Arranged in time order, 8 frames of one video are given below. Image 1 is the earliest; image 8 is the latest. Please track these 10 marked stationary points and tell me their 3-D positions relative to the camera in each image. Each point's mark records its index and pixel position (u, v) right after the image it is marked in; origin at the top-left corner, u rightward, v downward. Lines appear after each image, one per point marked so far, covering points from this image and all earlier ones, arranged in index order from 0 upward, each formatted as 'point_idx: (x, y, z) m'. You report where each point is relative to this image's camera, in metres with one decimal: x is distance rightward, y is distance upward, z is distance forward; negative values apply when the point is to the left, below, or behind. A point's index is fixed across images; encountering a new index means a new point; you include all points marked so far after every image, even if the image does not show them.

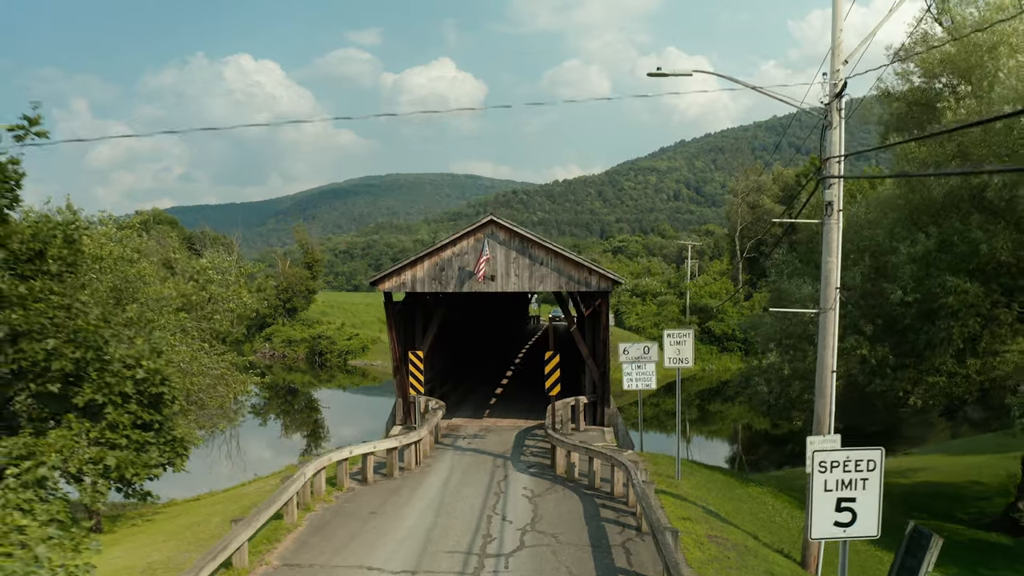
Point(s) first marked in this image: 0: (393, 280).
0: (-2.5, +0.2, +14.2) m
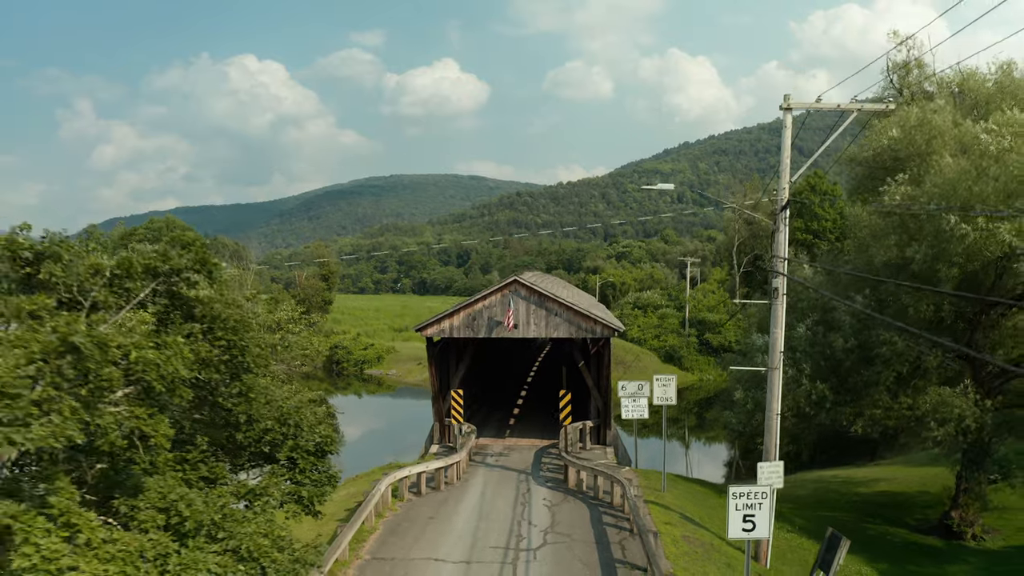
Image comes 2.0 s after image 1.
0: (-2.0, -1.0, +17.3) m
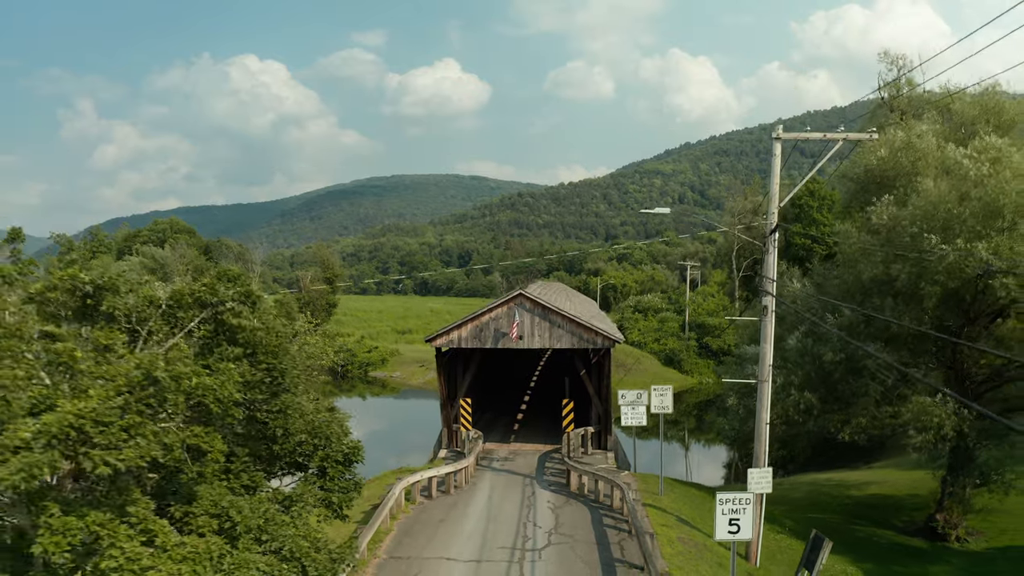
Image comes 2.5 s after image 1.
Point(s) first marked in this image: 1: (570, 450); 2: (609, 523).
0: (-1.9, -1.3, +18.1) m
1: (+1.5, -4.3, +17.8) m
2: (+2.0, -4.9, +13.8) m
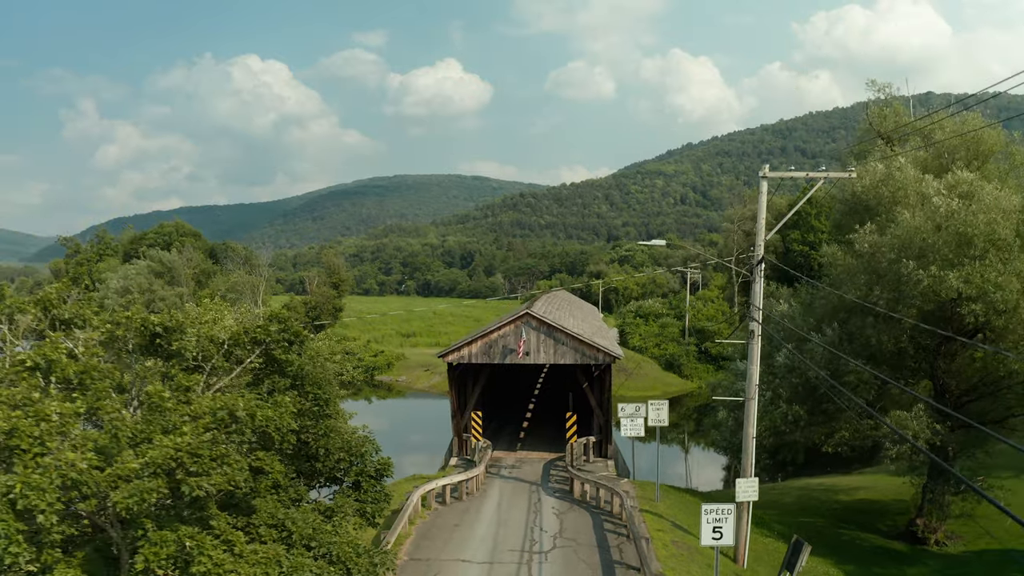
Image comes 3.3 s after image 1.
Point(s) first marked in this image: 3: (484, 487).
0: (-1.7, -1.9, +19.4) m
1: (+1.7, -4.9, +19.0) m
2: (+2.2, -5.4, +15.1) m
3: (-0.8, -5.4, +18.0) m
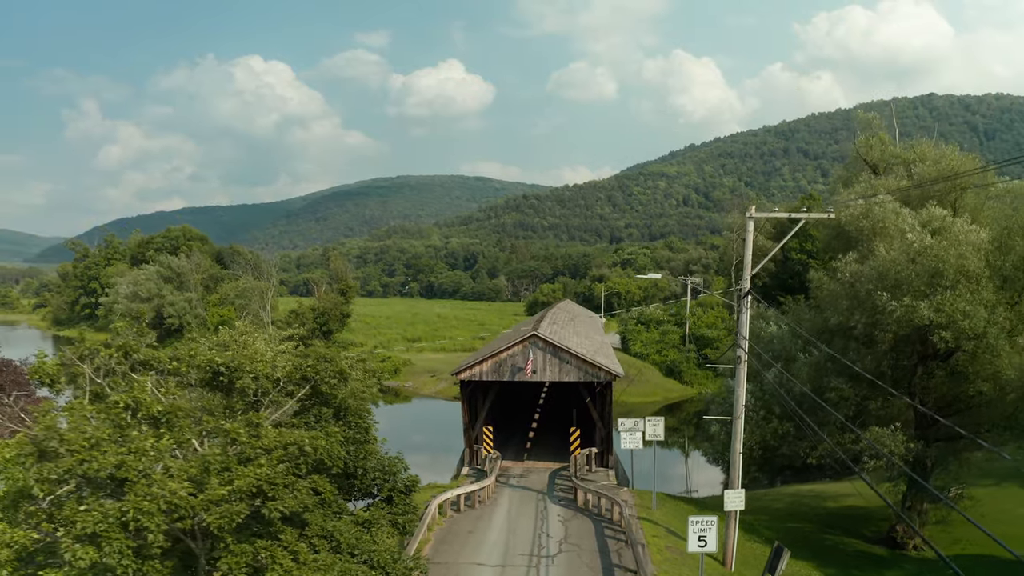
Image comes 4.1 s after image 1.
0: (-1.4, -2.6, +20.9) m
1: (+2.0, -5.6, +20.5) m
2: (+2.4, -6.1, +16.6) m
3: (-0.5, -6.1, +19.6) m
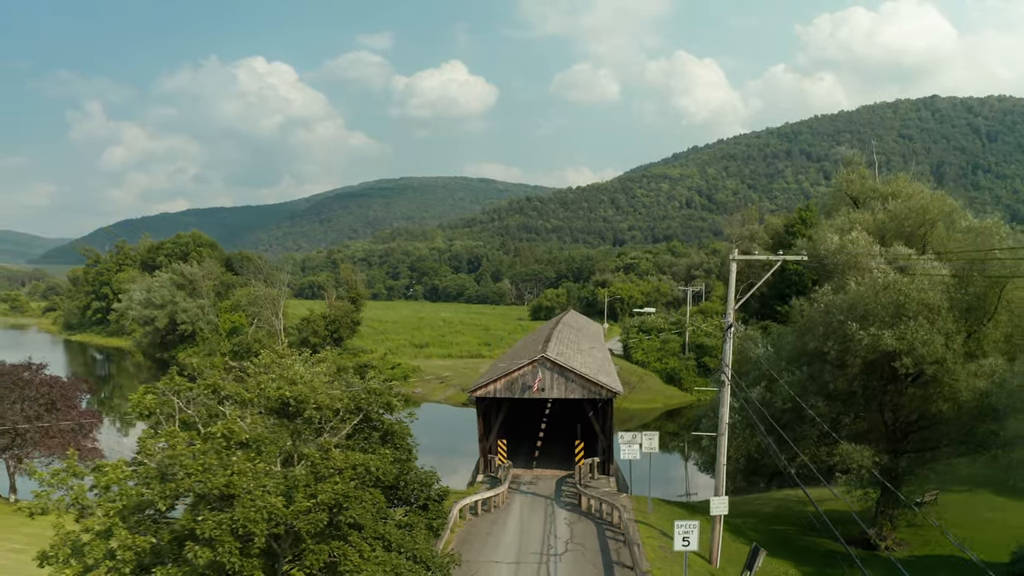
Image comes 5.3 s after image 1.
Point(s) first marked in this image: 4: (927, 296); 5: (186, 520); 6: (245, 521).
0: (-1.1, -3.5, +23.3) m
1: (+2.3, -6.5, +22.9) m
2: (+2.8, -7.0, +18.9) m
3: (-0.2, -7.0, +21.9) m
4: (+12.1, -0.2, +19.5) m
5: (-5.1, -3.6, +10.5) m
6: (-3.9, -3.5, +9.9) m
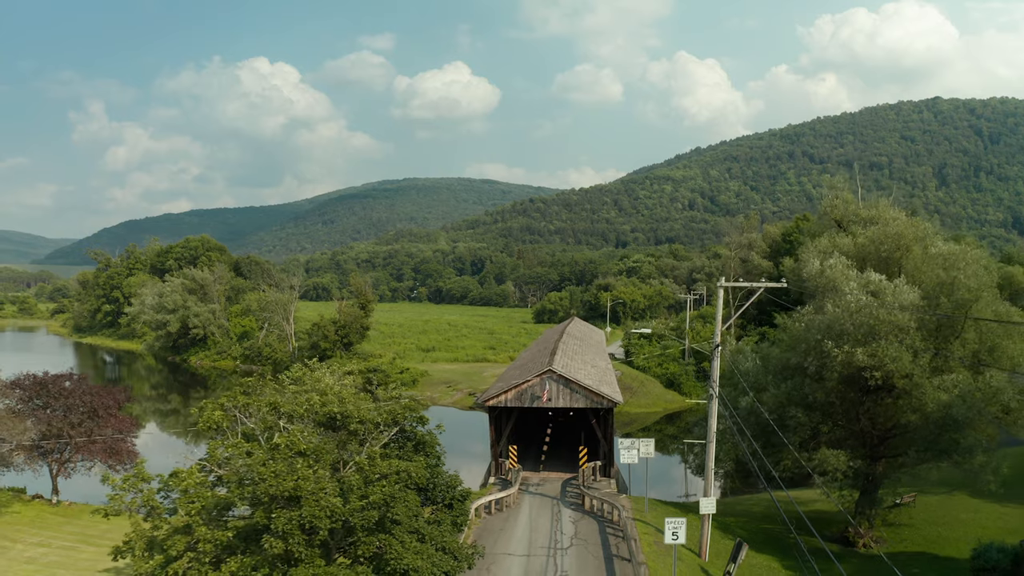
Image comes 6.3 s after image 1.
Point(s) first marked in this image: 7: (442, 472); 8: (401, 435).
0: (-0.7, -4.2, +25.5) m
1: (+2.7, -7.2, +25.1) m
2: (+3.1, -7.7, +21.1) m
3: (+0.2, -7.7, +24.1) m
4: (+12.5, -1.0, +21.7) m
5: (-4.8, -4.3, +12.8) m
6: (-3.6, -4.2, +12.2) m
7: (-1.9, -4.5, +16.7) m
8: (-2.8, -3.7, +16.7) m
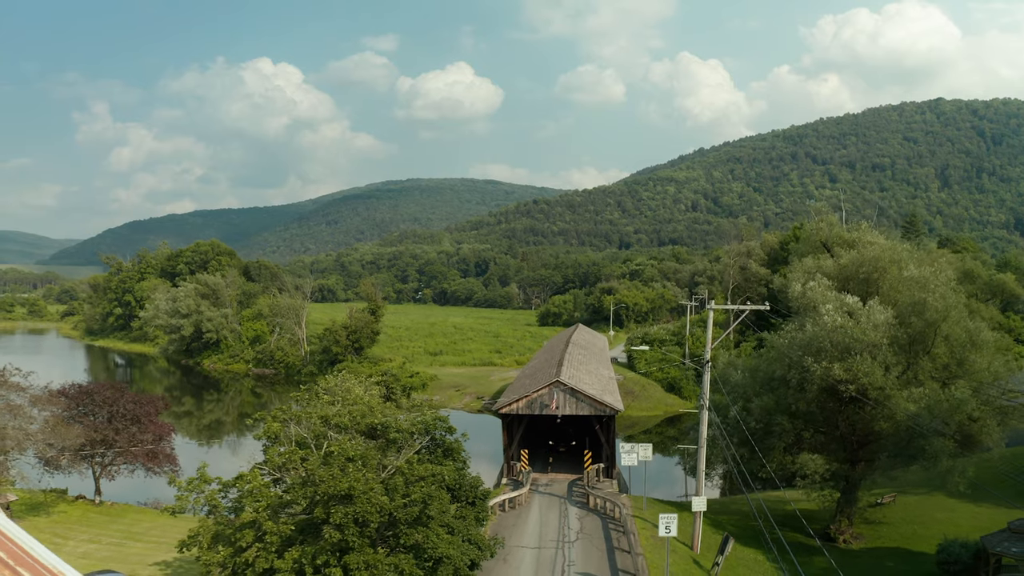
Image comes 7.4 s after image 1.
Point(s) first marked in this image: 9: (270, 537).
0: (-0.2, -5.0, +28.1) m
1: (+3.2, -8.0, +27.6) m
2: (+3.6, -8.5, +23.7) m
3: (+0.7, -8.5, +26.7) m
4: (+12.9, -1.7, +24.2) m
5: (-4.4, -5.1, +15.4) m
6: (-3.2, -4.9, +14.7) m
7: (-1.5, -5.3, +19.3) m
8: (-2.4, -4.5, +19.3) m
9: (-5.7, -5.9, +15.8) m
